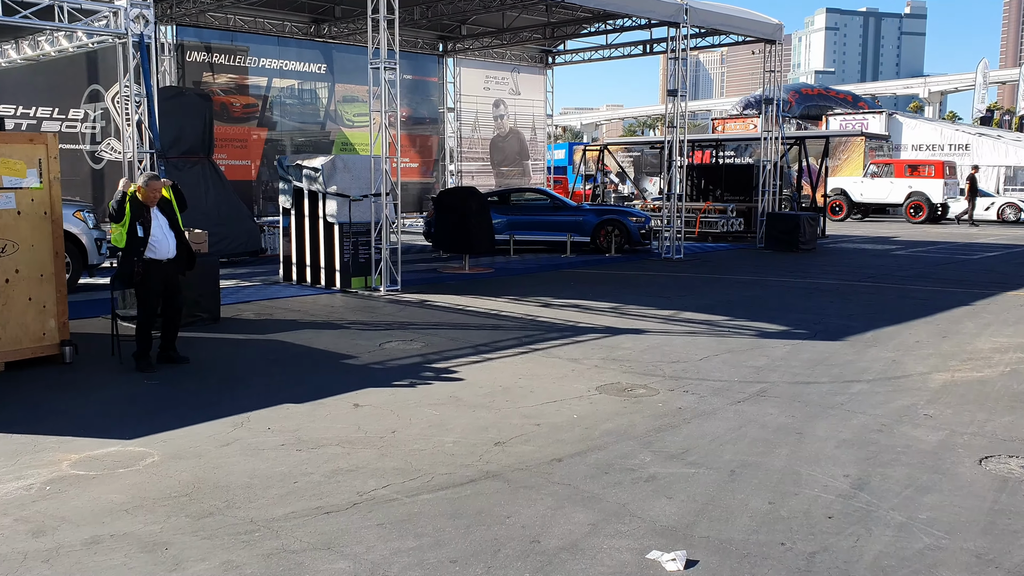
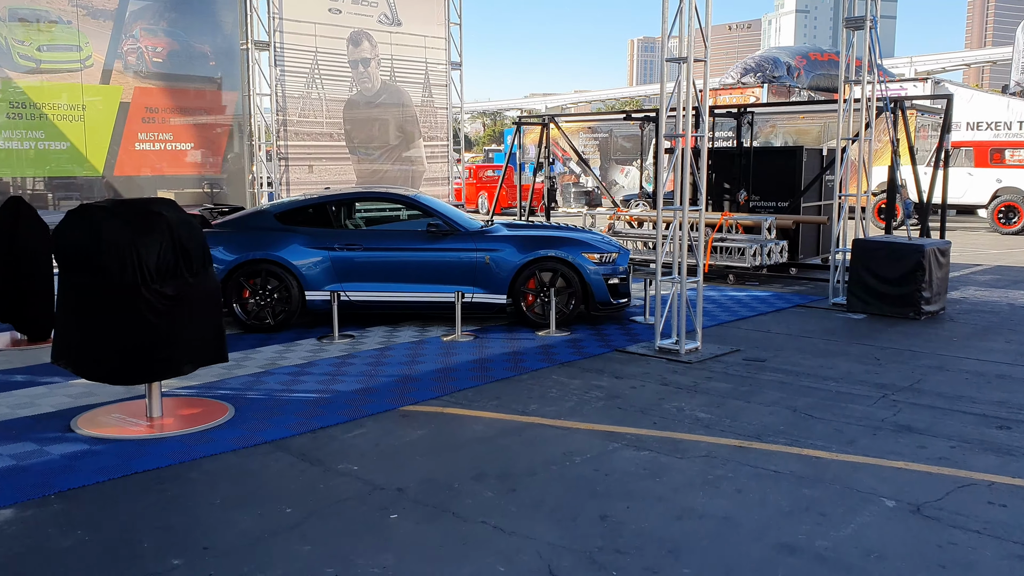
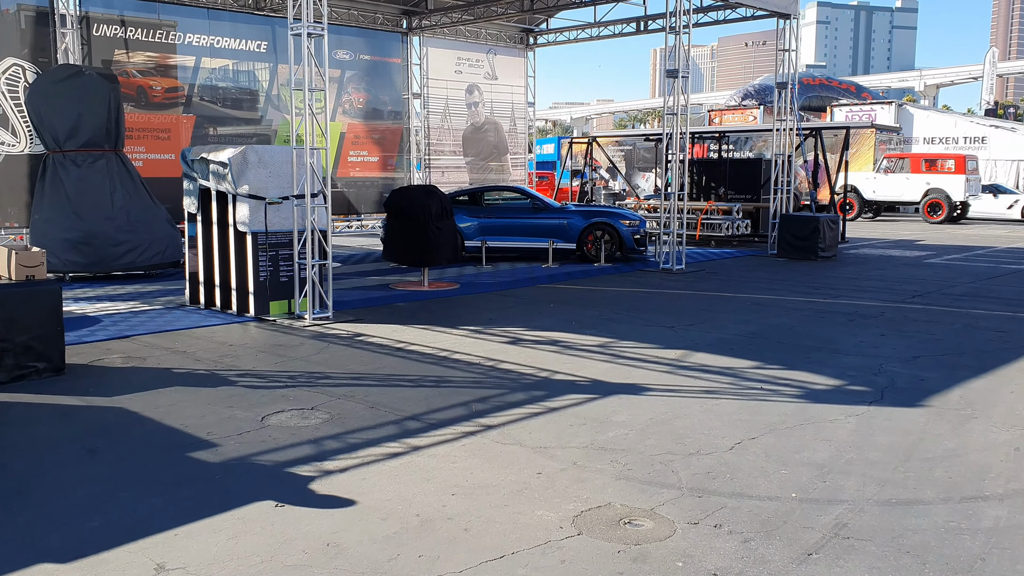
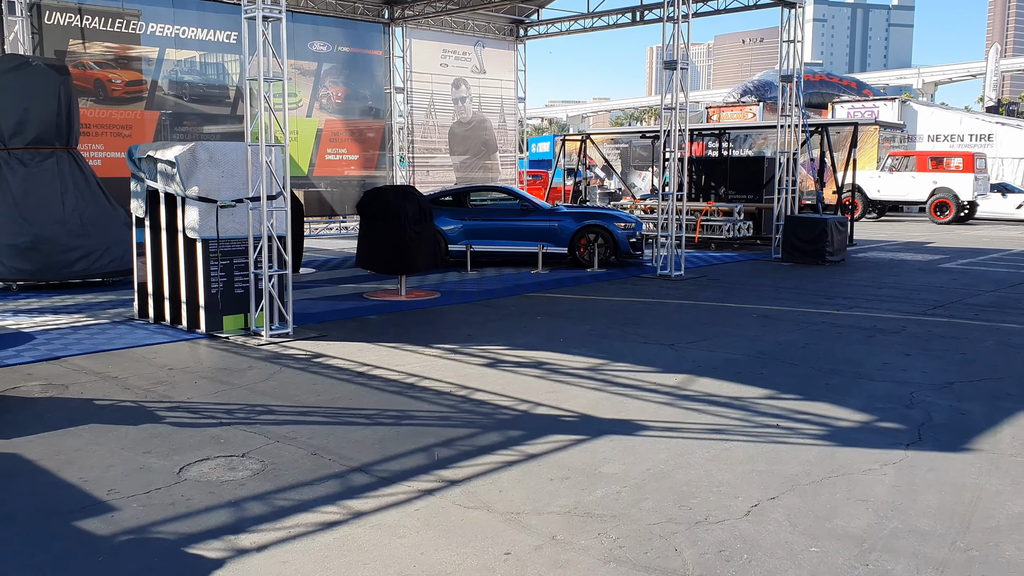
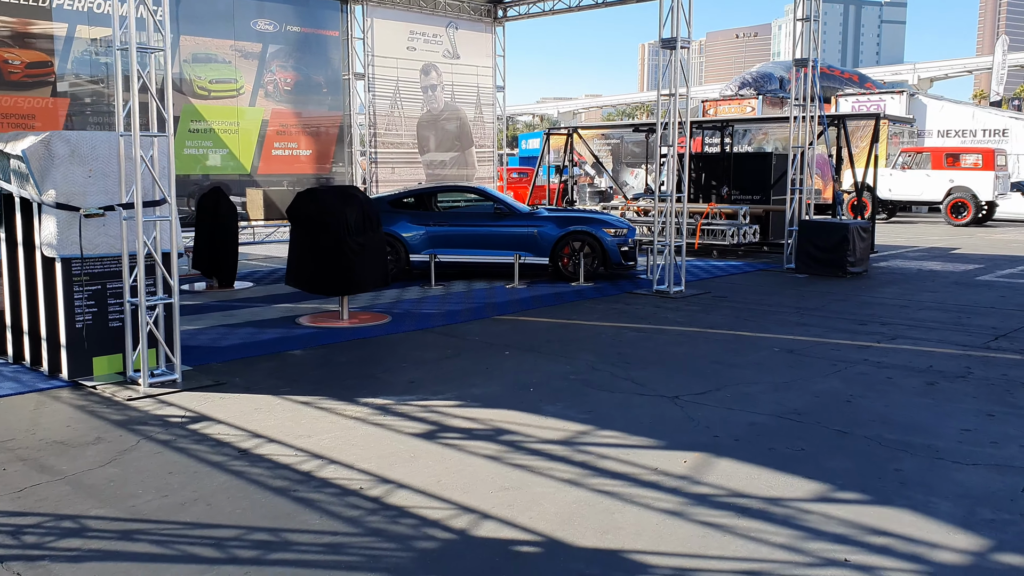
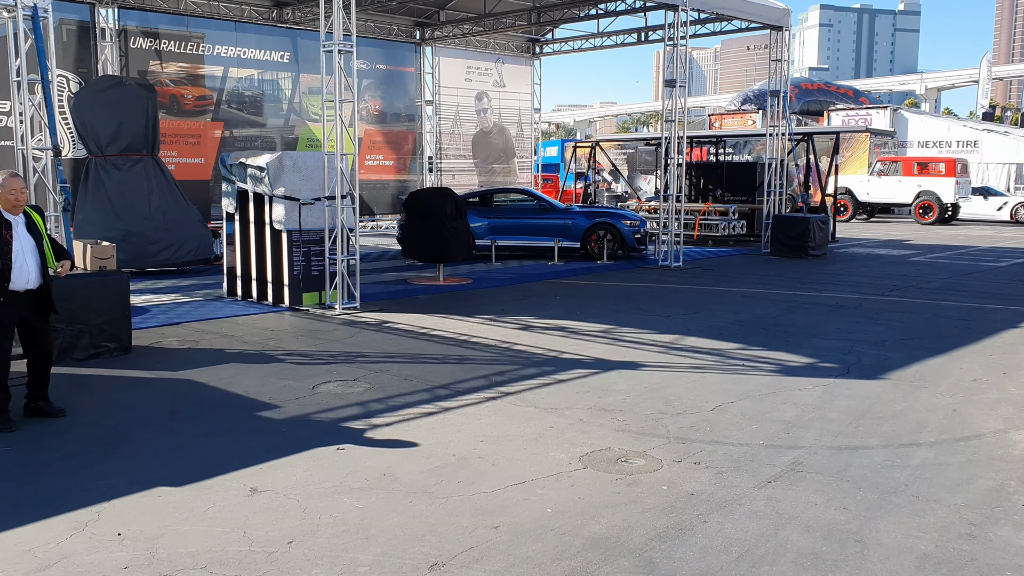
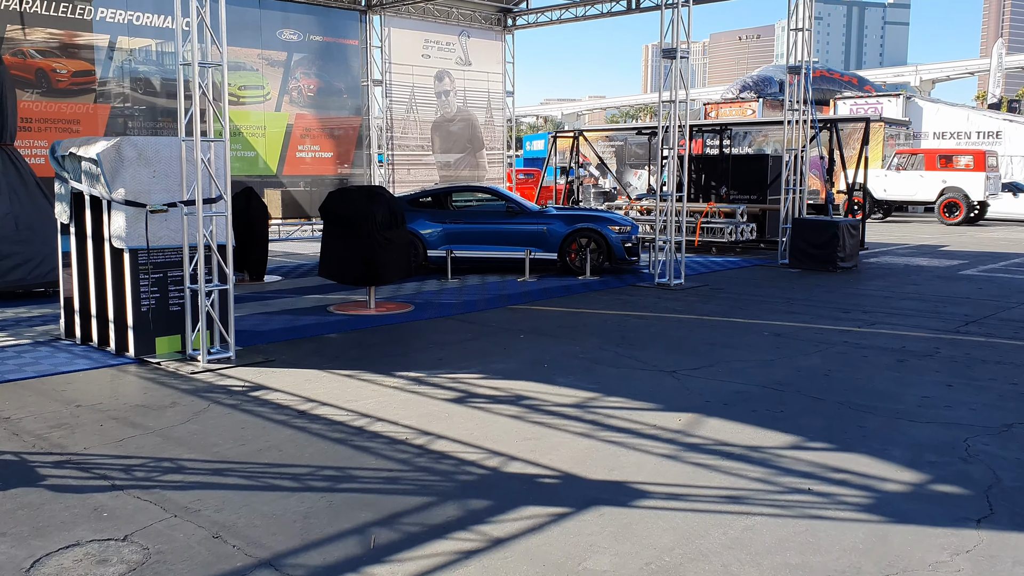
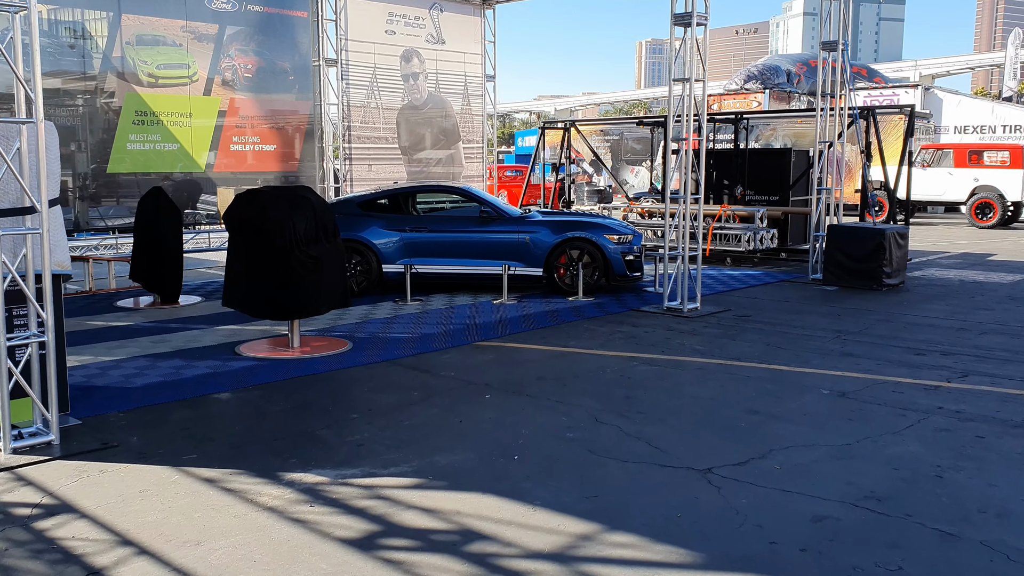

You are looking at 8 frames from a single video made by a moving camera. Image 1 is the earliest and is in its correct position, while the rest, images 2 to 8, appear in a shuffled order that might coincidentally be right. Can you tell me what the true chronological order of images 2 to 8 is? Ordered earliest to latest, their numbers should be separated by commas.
6, 3, 4, 7, 5, 8, 2
